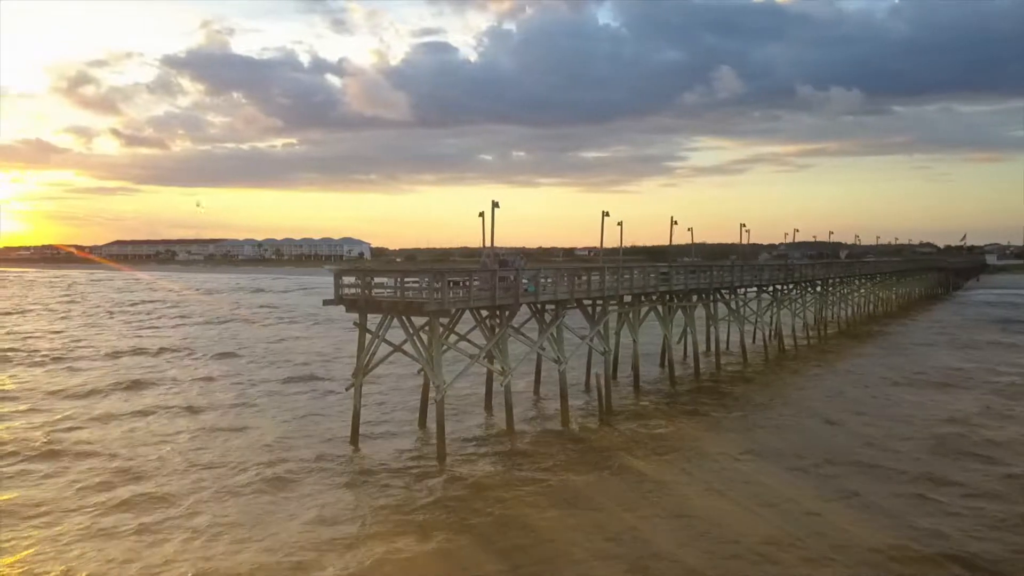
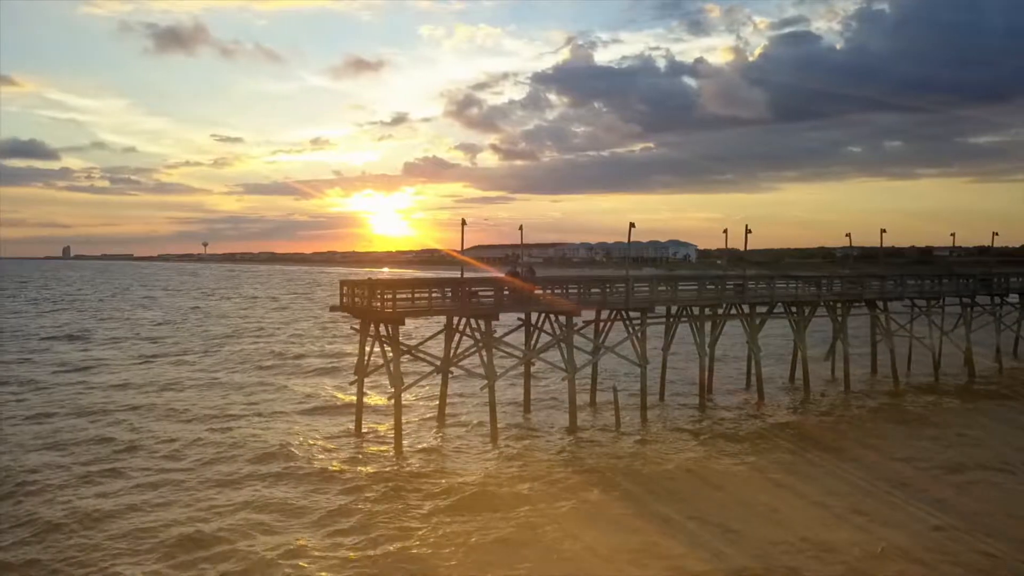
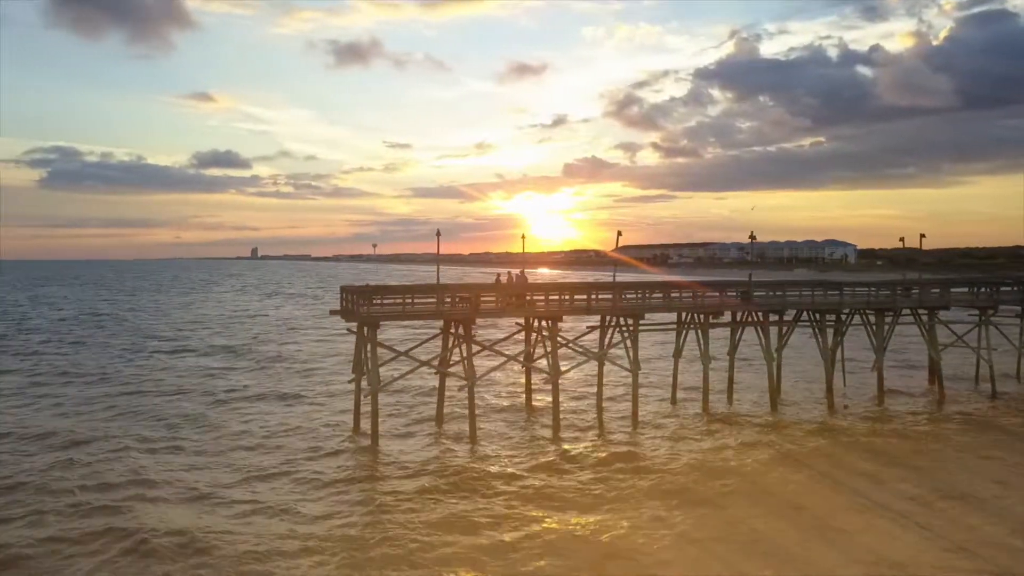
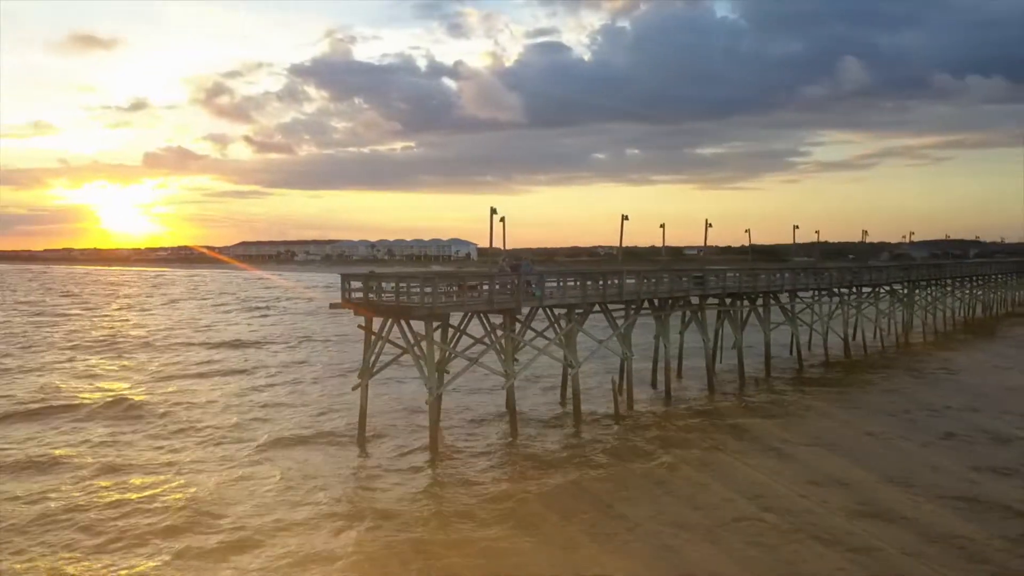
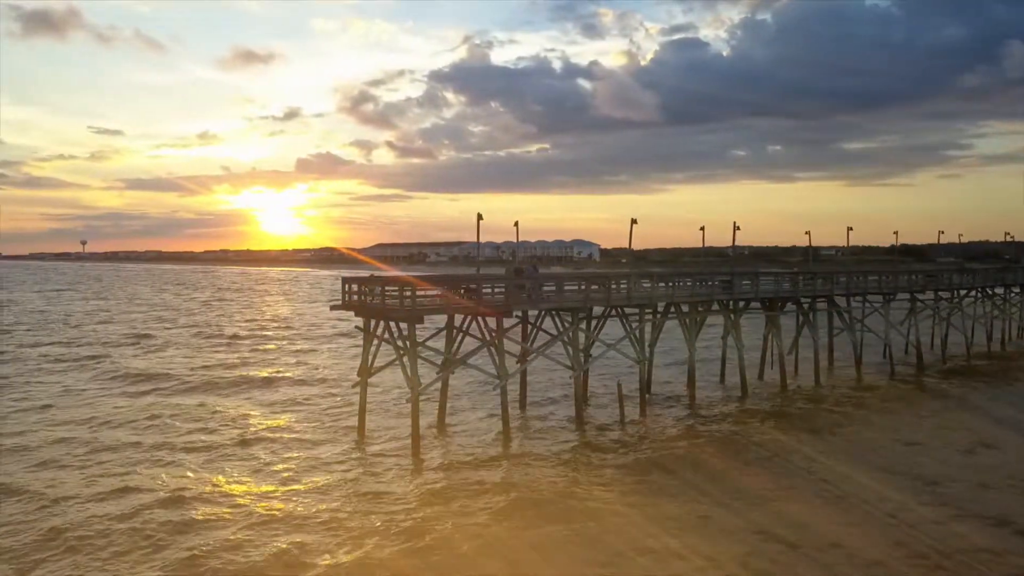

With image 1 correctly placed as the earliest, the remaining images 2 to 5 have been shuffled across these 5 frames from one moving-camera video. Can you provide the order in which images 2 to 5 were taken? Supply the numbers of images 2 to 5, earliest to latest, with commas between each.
4, 5, 2, 3
